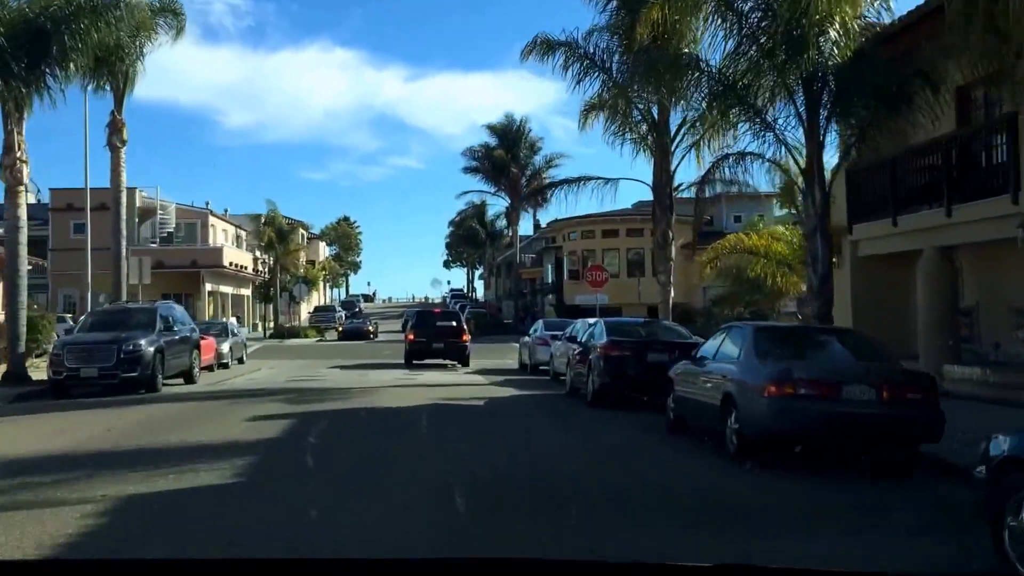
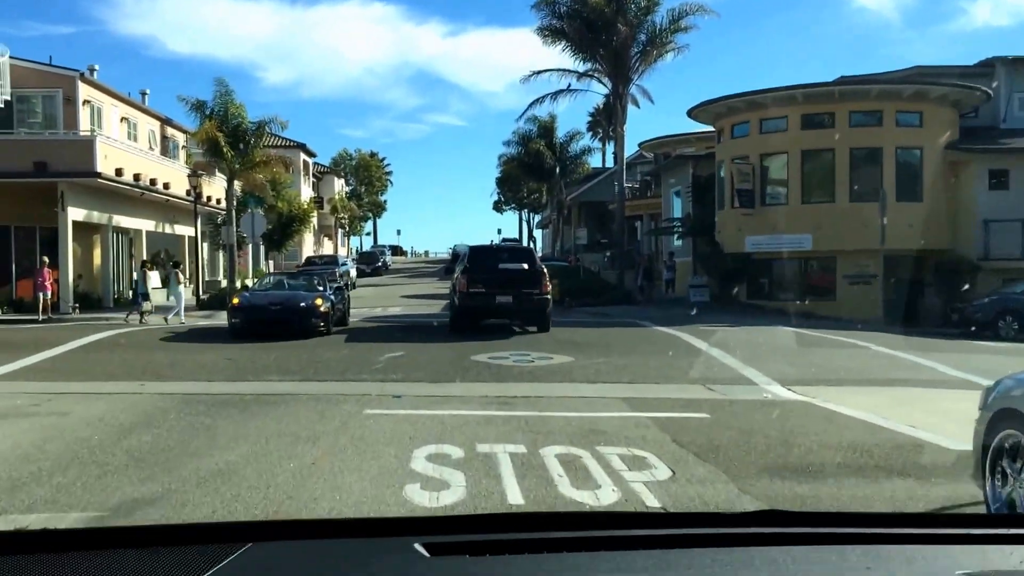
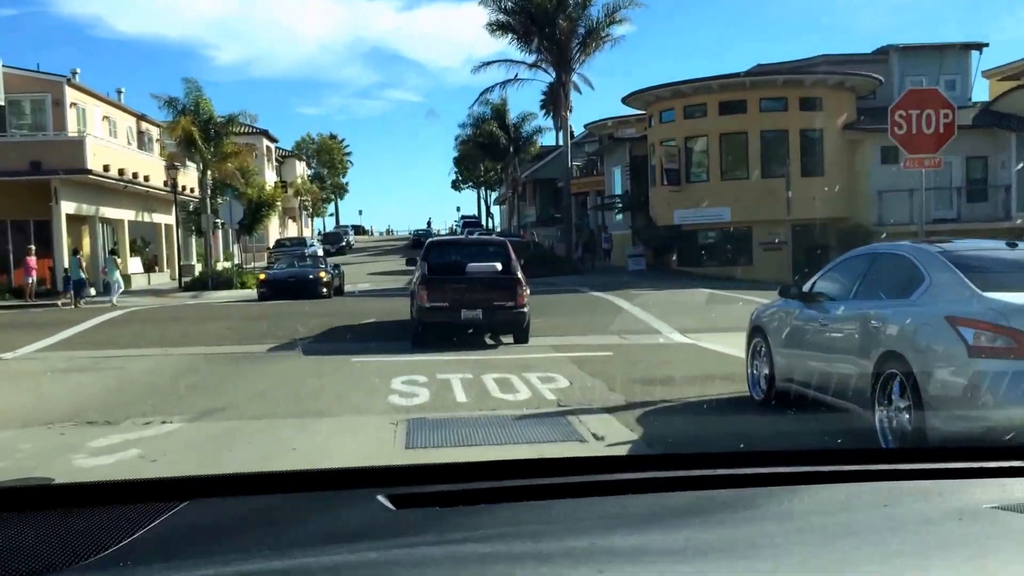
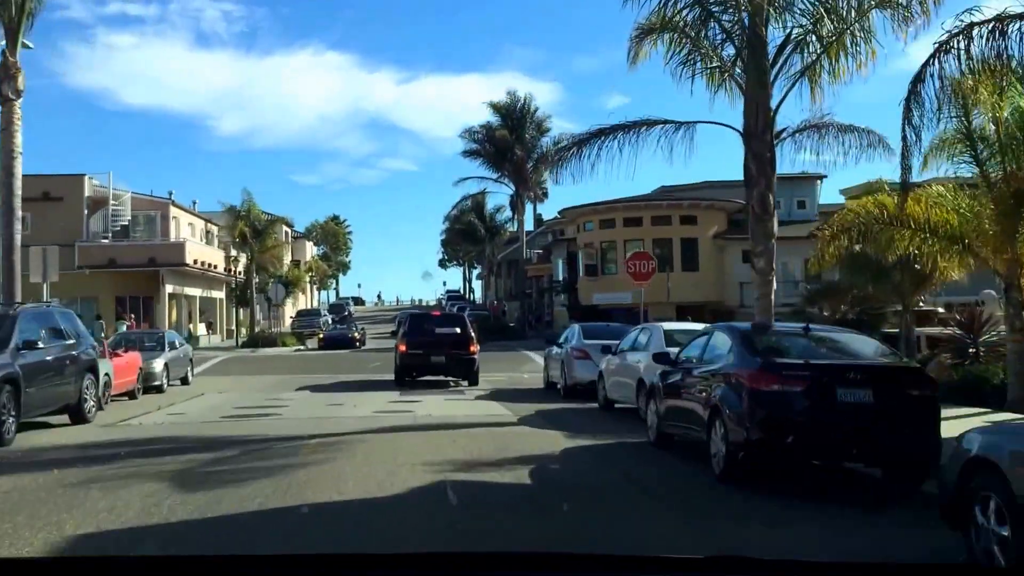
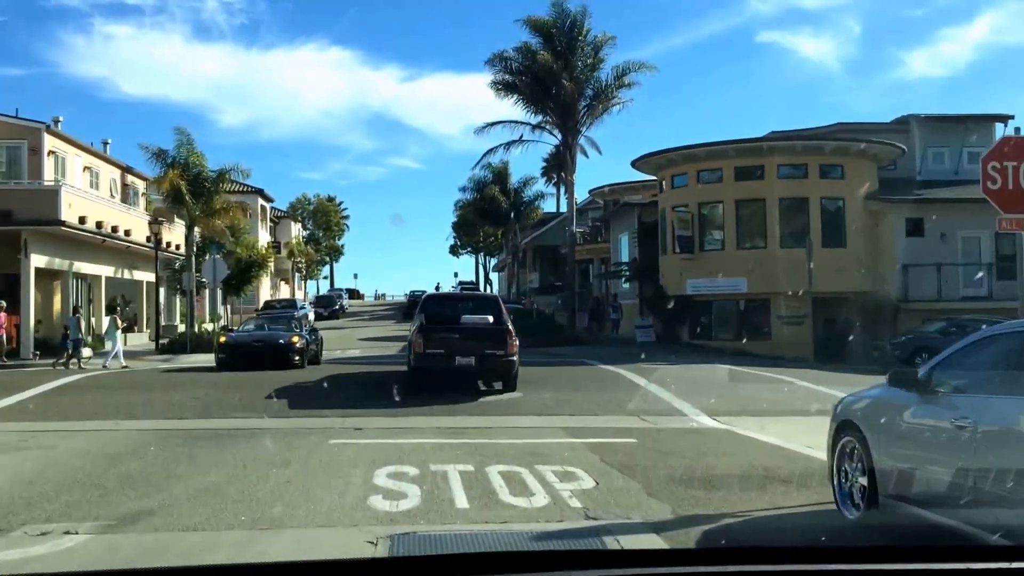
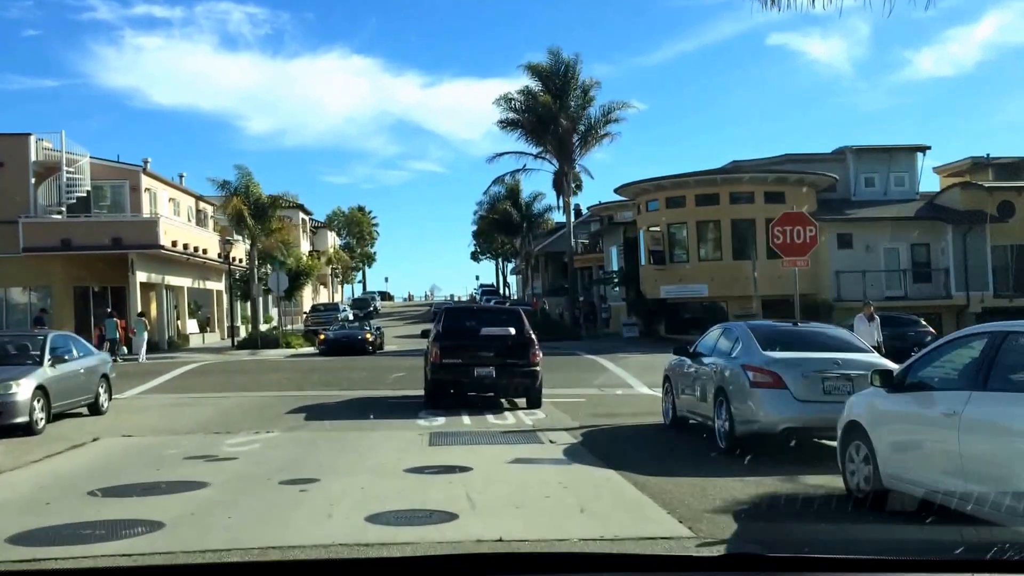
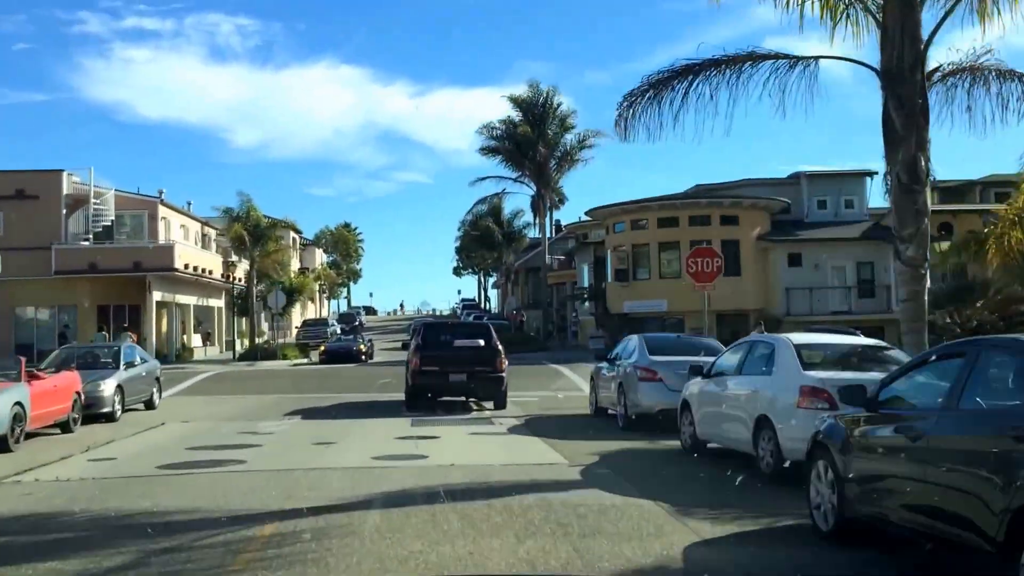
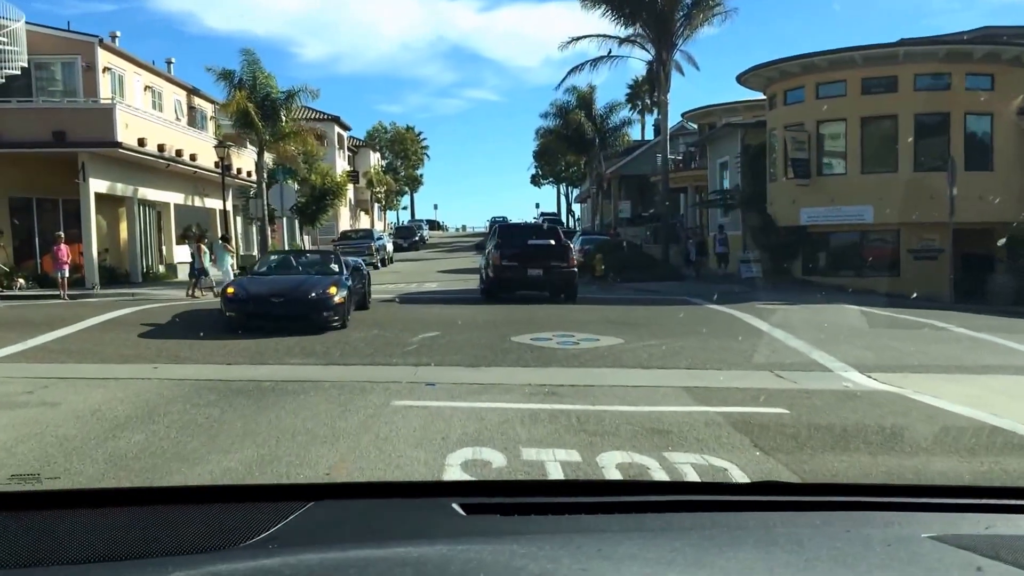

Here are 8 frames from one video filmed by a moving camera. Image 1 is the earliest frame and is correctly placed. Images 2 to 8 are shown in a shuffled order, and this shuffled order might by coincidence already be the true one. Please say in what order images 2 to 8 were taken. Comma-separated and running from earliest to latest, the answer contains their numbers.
4, 7, 6, 3, 5, 2, 8
